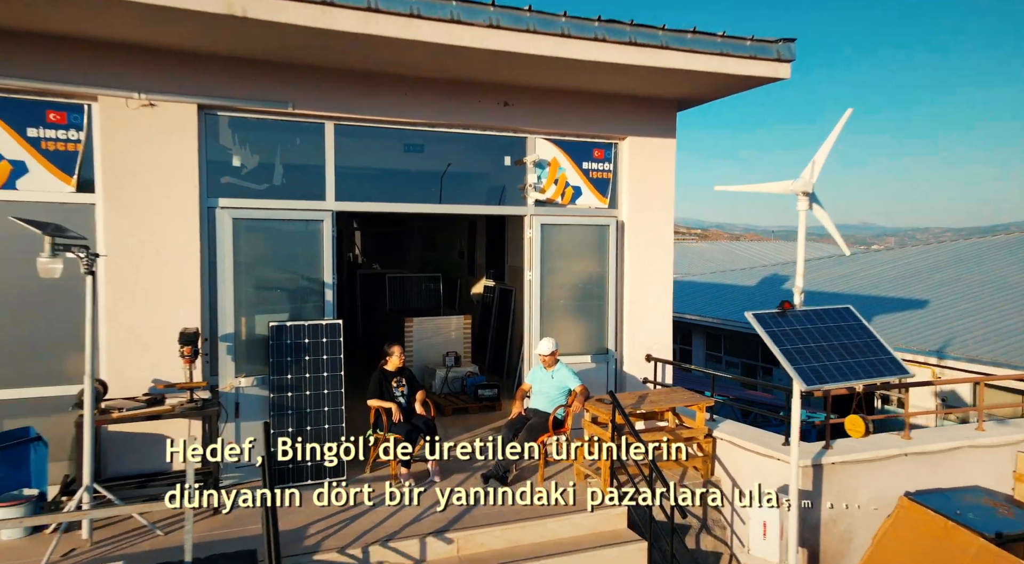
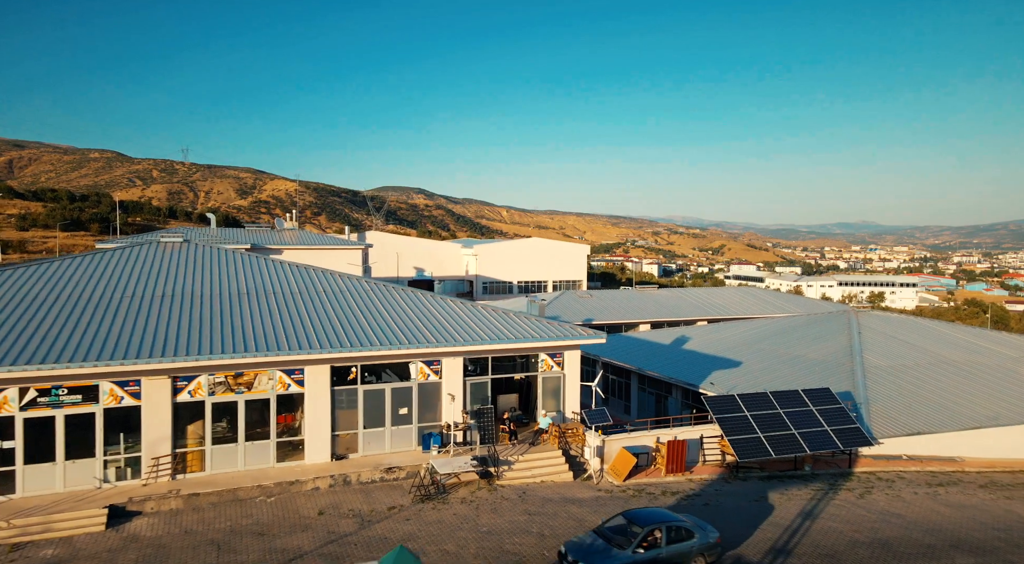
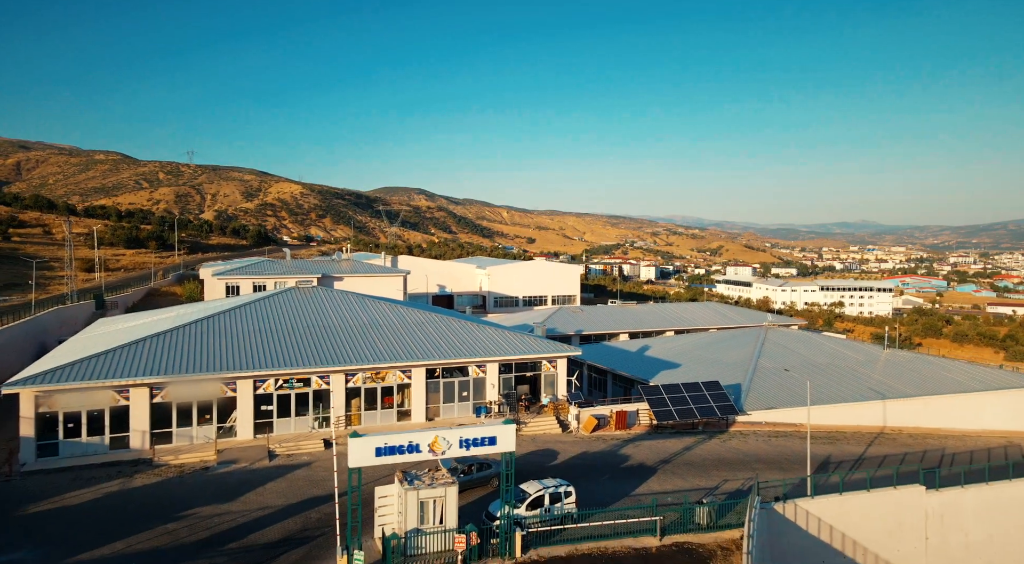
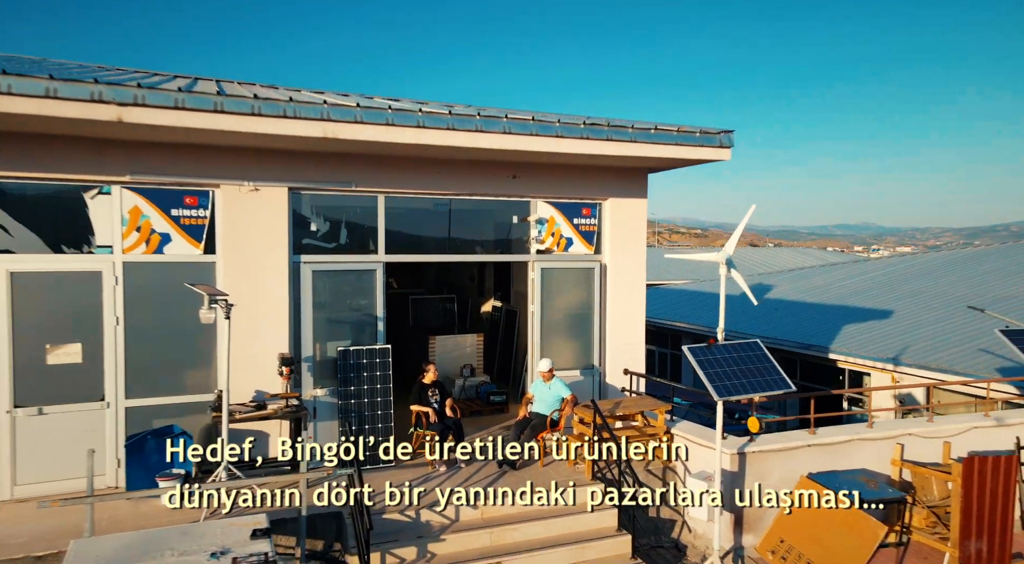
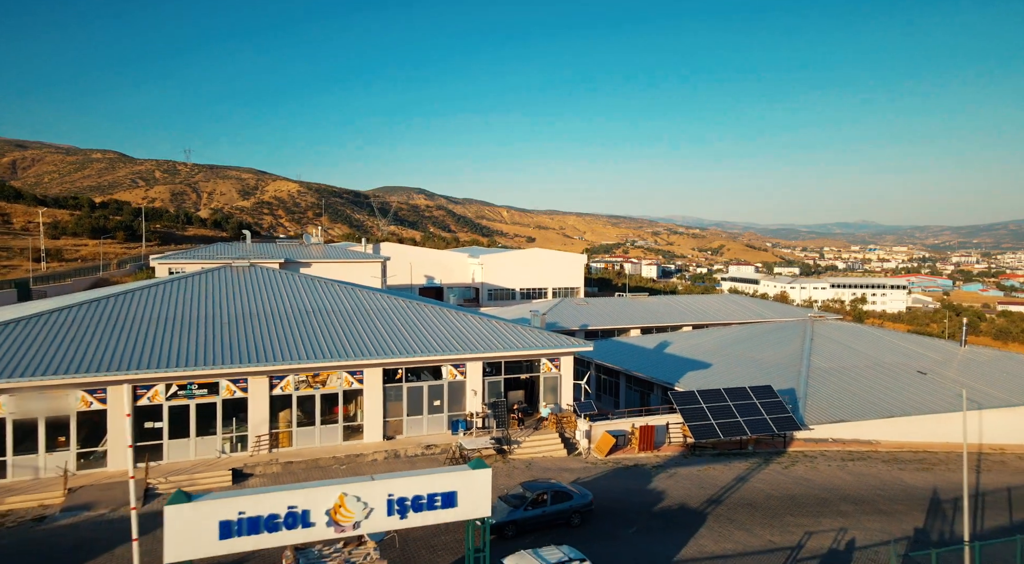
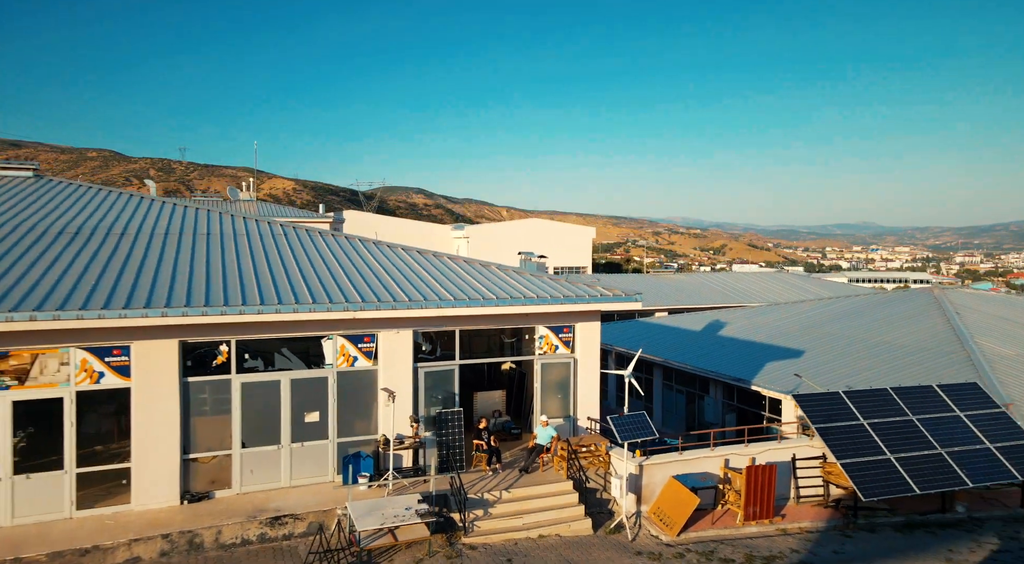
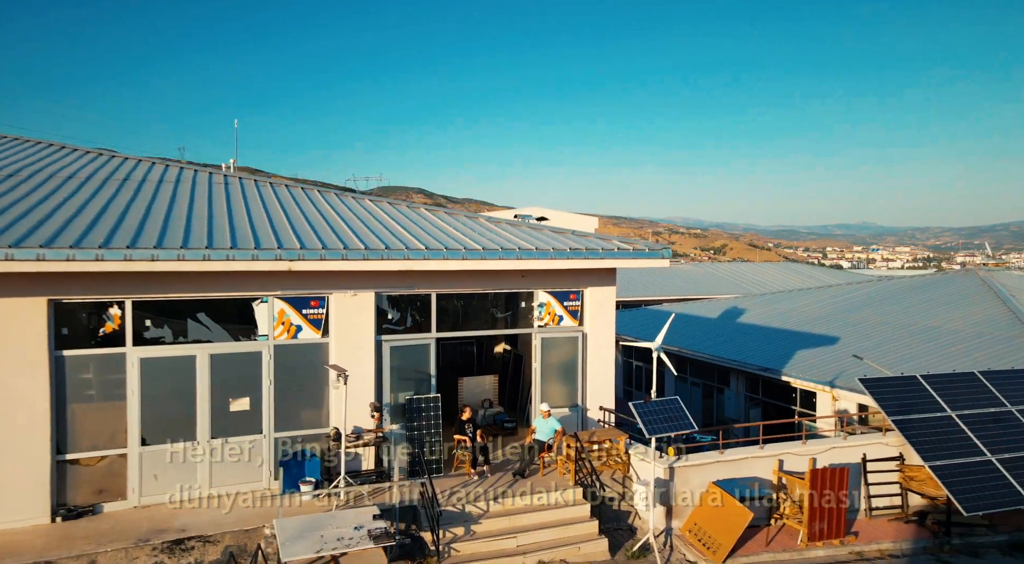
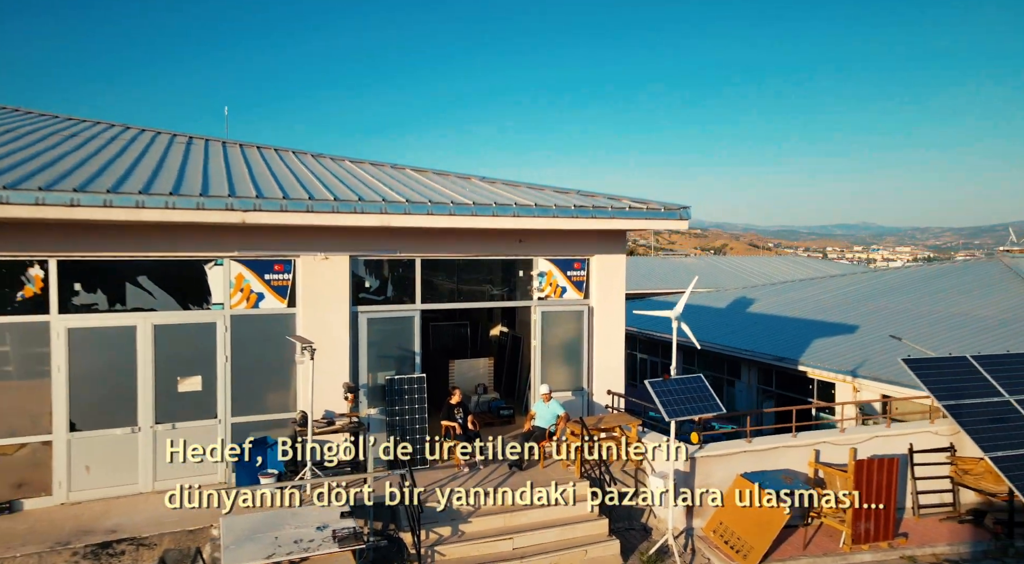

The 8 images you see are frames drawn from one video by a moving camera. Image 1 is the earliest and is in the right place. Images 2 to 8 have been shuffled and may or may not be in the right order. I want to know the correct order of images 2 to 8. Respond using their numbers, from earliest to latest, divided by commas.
4, 8, 7, 6, 2, 5, 3
